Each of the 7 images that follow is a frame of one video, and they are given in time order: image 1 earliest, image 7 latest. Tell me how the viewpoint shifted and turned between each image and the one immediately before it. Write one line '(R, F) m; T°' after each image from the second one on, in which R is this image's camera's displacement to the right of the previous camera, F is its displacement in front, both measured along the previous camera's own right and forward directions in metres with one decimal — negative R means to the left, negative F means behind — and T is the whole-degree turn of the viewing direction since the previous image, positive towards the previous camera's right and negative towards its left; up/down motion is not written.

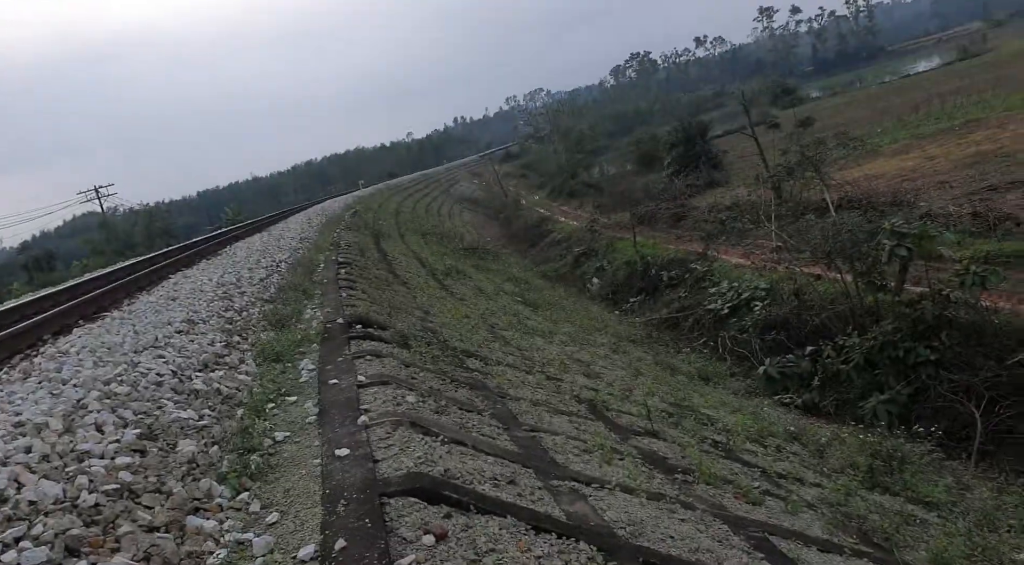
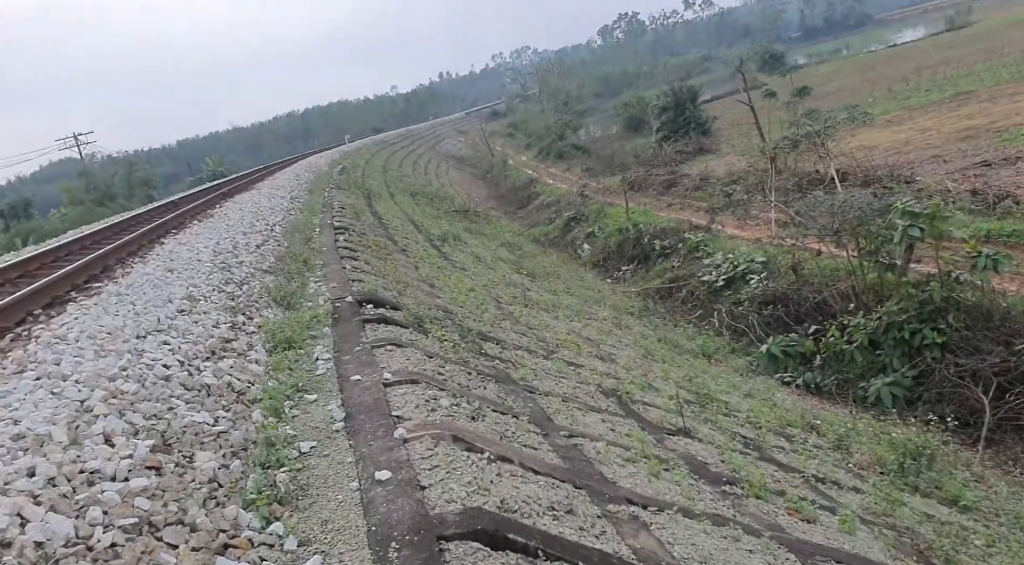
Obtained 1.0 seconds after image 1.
(-0.4, +0.5) m; +2°
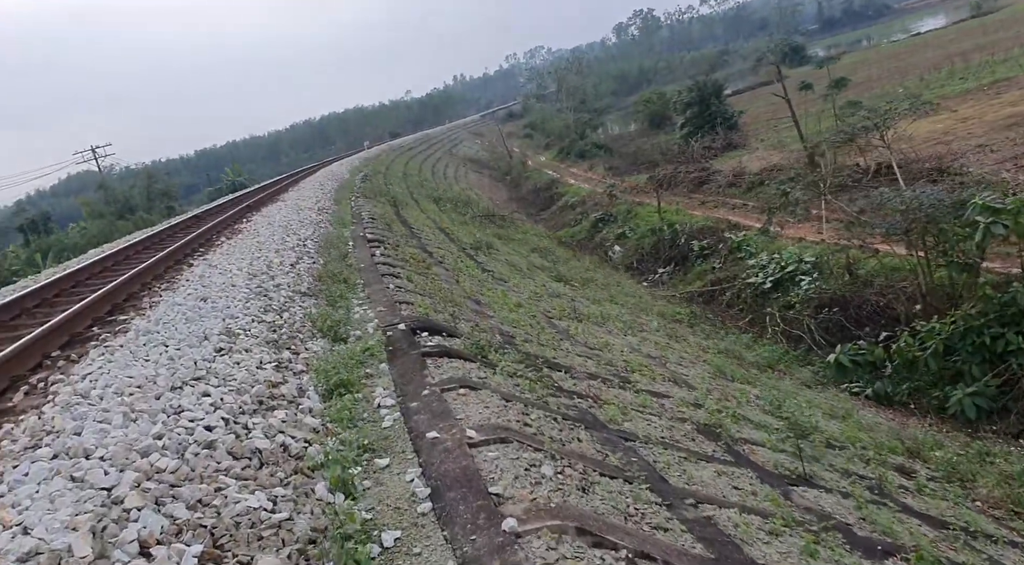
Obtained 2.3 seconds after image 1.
(-0.5, +0.9) m; -1°
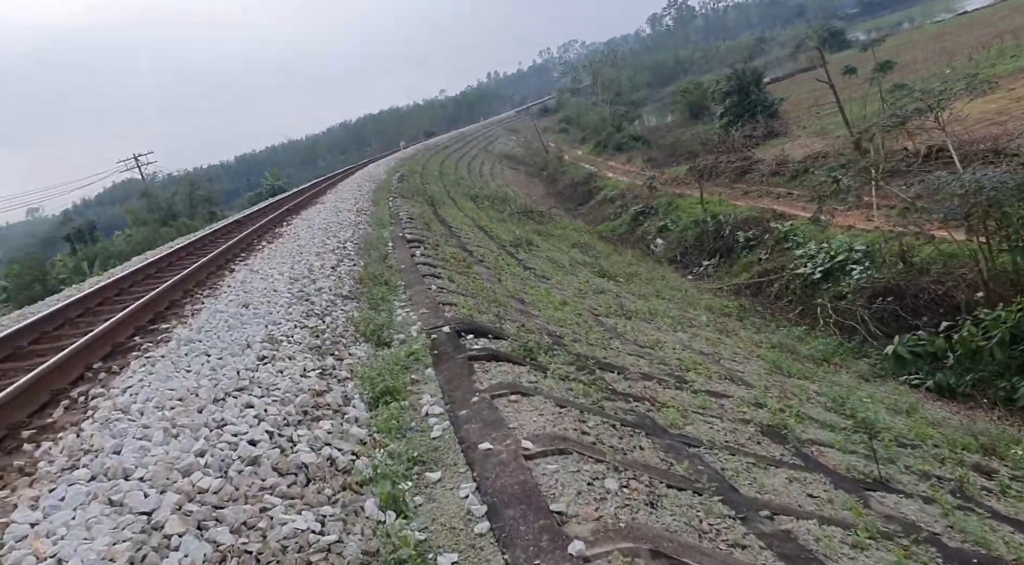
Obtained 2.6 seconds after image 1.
(-0.1, +0.3) m; -3°
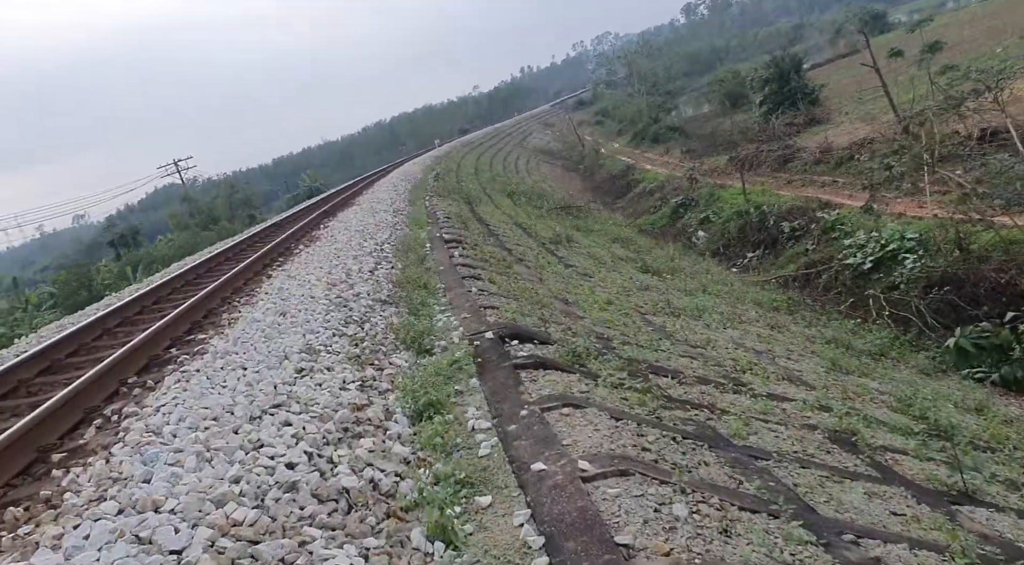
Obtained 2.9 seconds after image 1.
(-0.1, +0.3) m; -3°
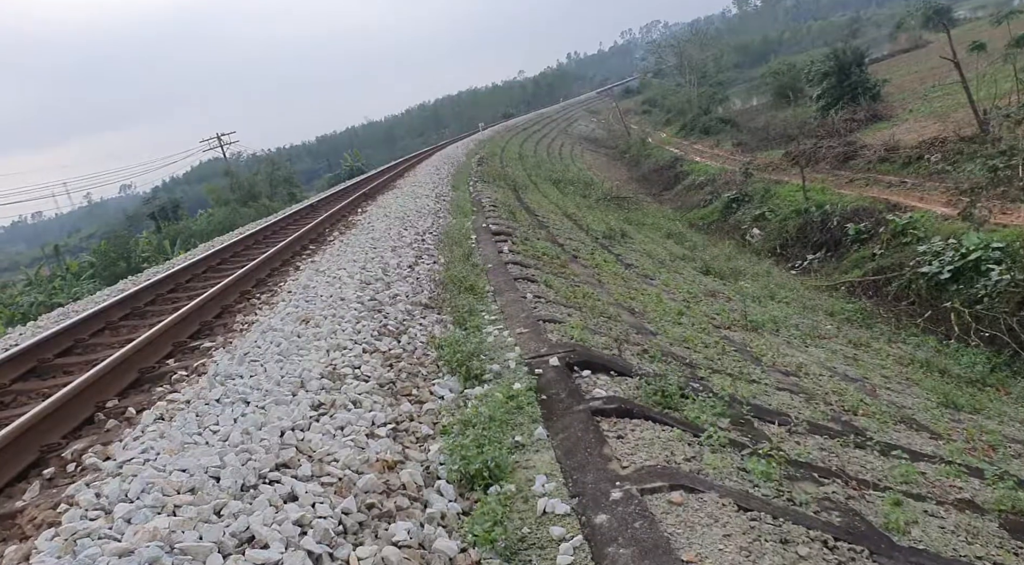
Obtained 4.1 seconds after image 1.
(-0.3, +1.3) m; -3°
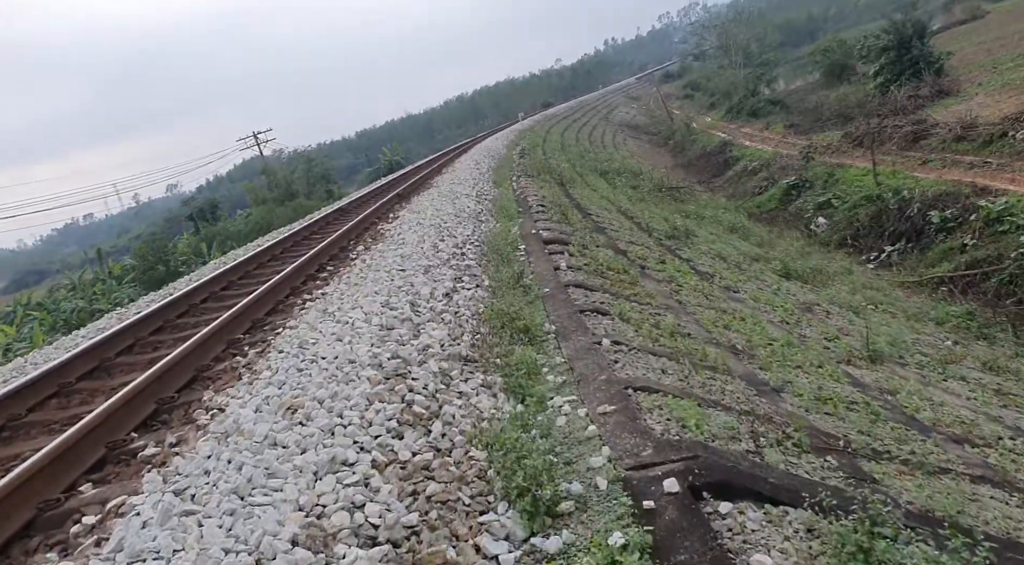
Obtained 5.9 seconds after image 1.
(-0.2, +1.9) m; -3°
